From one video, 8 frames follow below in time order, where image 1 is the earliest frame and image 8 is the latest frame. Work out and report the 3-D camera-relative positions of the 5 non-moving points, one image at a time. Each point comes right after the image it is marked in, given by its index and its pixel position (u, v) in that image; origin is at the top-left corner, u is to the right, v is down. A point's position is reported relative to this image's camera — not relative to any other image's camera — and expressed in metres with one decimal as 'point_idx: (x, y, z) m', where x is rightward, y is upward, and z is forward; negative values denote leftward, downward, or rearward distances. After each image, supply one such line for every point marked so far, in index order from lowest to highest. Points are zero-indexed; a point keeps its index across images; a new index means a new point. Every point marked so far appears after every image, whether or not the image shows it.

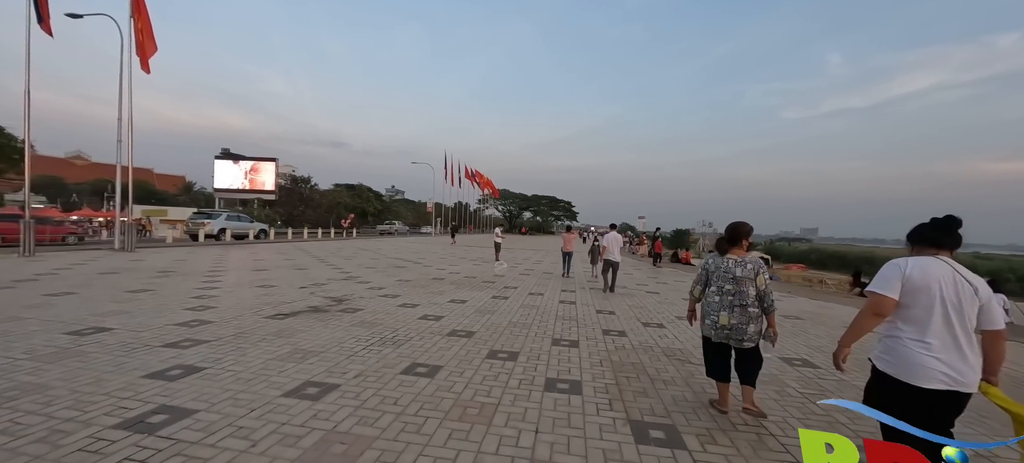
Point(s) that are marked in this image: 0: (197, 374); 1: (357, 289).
0: (-3.2, -1.4, +3.8) m
1: (-3.7, -1.4, +8.9) m
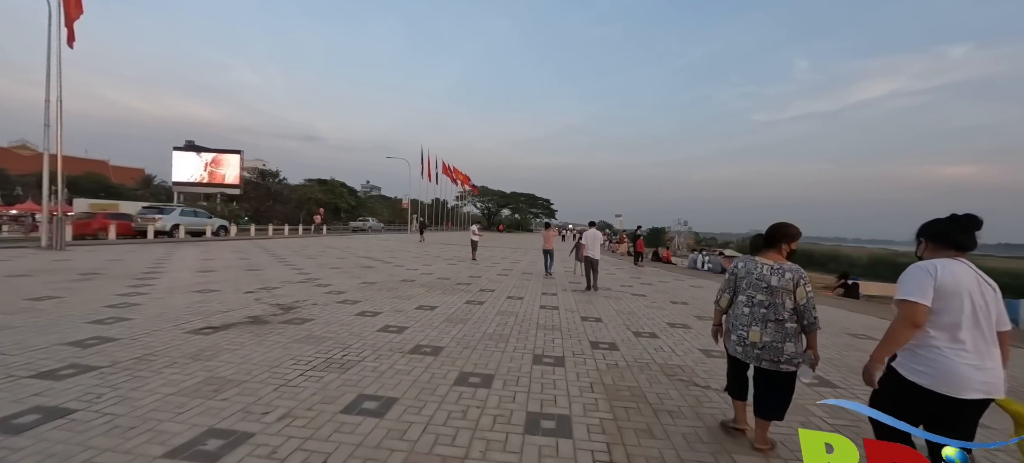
0: (-3.4, -1.4, +2.8) m
1: (-4.2, -1.3, +7.9) m
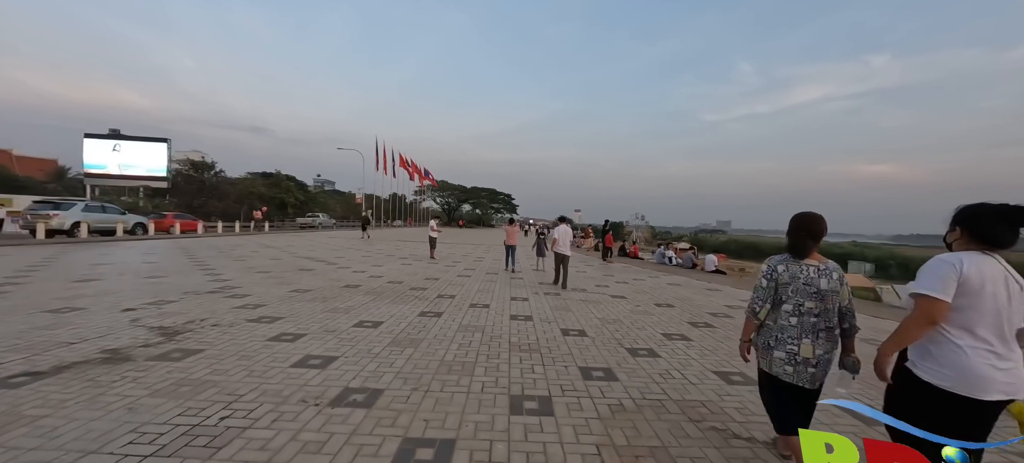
0: (-3.5, -1.4, +1.2) m
1: (-4.8, -1.3, +6.2) m
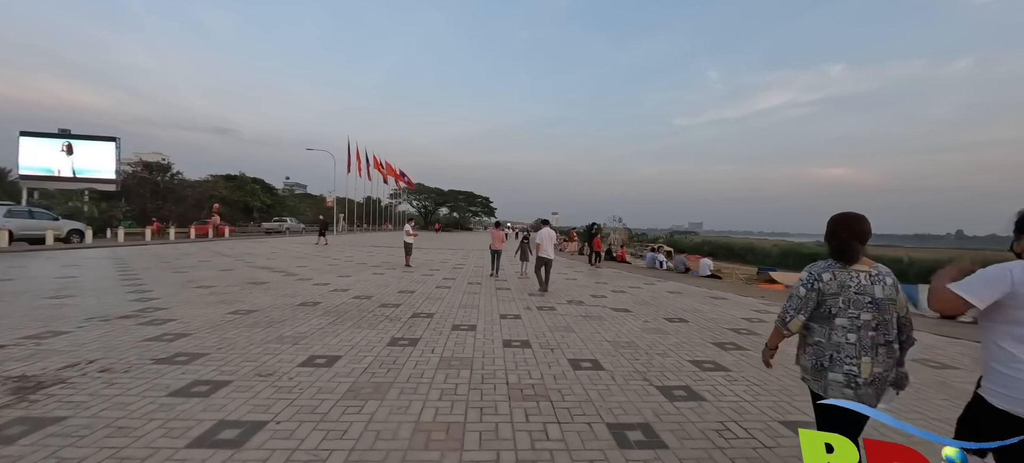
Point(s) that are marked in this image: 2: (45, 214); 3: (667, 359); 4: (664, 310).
0: (-3.3, -1.5, -0.1) m
1: (-4.9, -1.4, +4.7) m
2: (-23.3, +0.8, +18.7) m
3: (+1.9, -1.6, +4.7) m
4: (+3.1, -1.6, +7.5) m
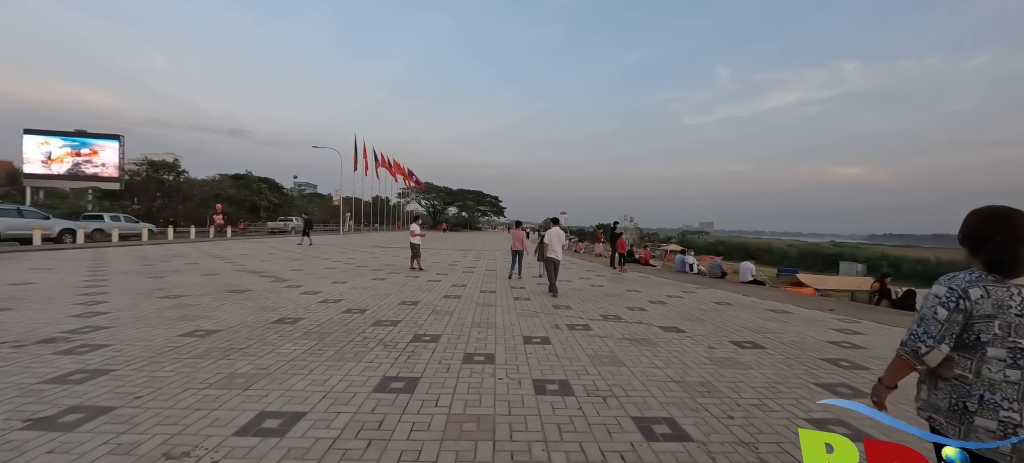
0: (-3.1, -1.5, -1.5) m
1: (-4.6, -1.4, +3.4) m
2: (-22.6, +0.9, +17.8) m
3: (+2.3, -1.6, +3.3) m
4: (+3.4, -1.6, +6.1) m
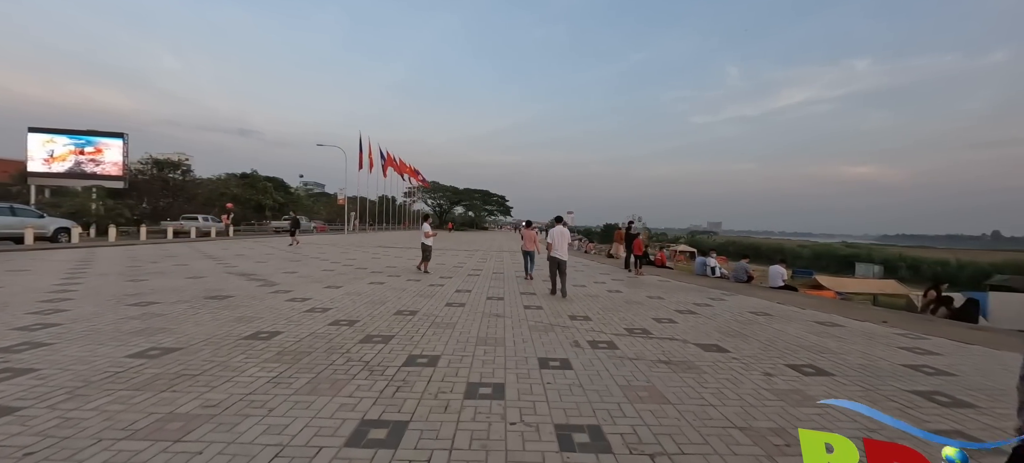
0: (-3.0, -1.5, -2.3) m
1: (-4.4, -1.4, +2.7) m
2: (-22.3, +0.9, +17.3) m
3: (+2.4, -1.6, +2.4) m
4: (+3.6, -1.6, +5.1) m
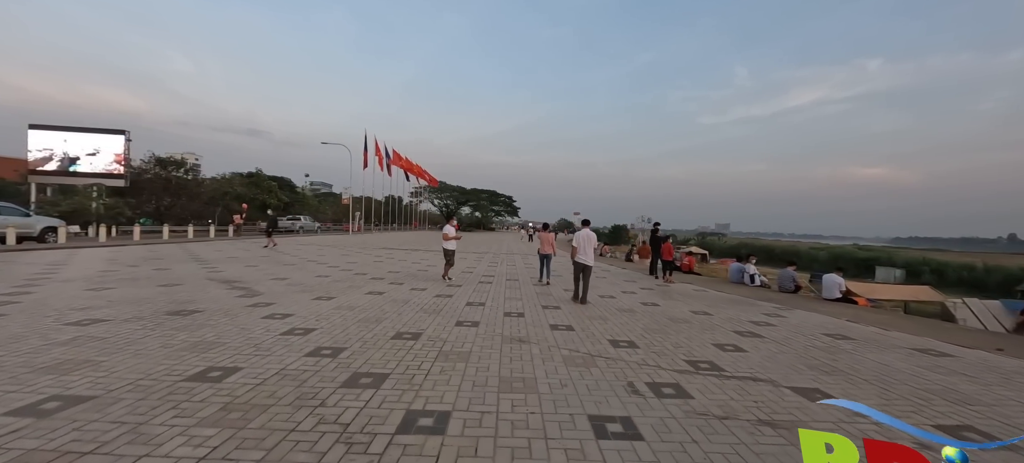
0: (-2.8, -1.6, -3.5) m
1: (-4.1, -1.4, +1.4) m
2: (-21.7, +1.0, +16.4) m
3: (+2.7, -1.7, +1.0) m
4: (+4.0, -1.7, +3.8) m
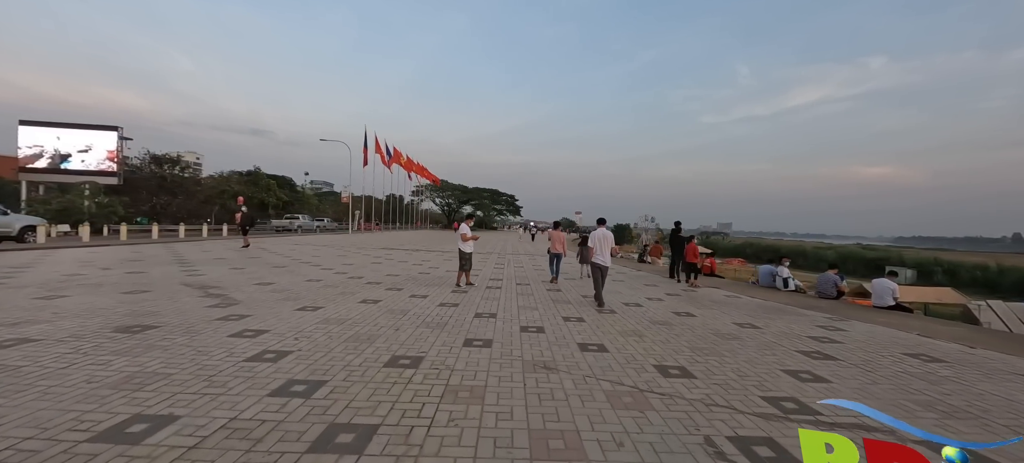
0: (-2.6, -1.6, -4.5) m
1: (-3.9, -1.4, +0.4) m
2: (-21.4, +1.0, +15.4) m
3: (+2.9, -1.7, 0.0) m
4: (+4.2, -1.7, +2.8) m
